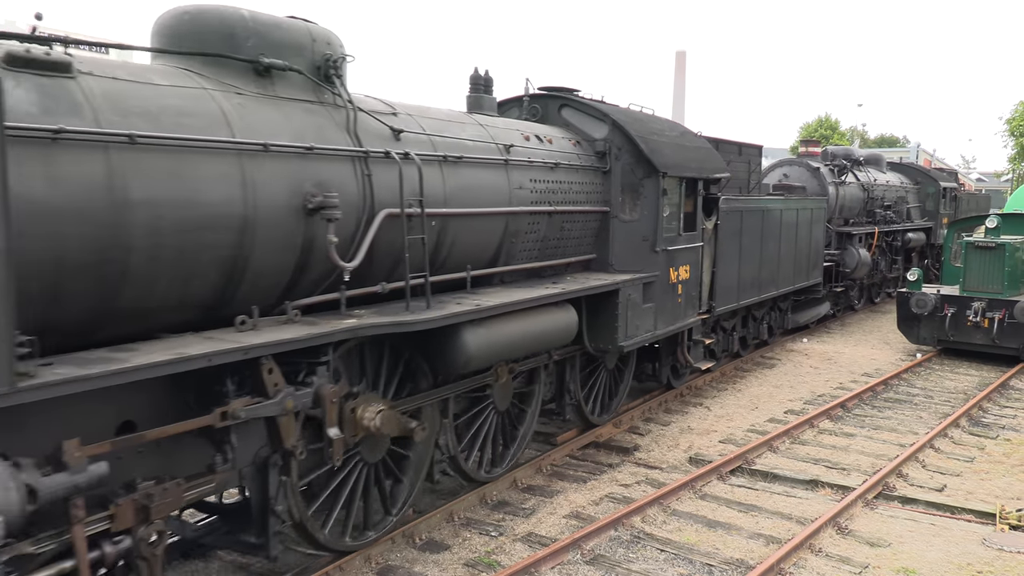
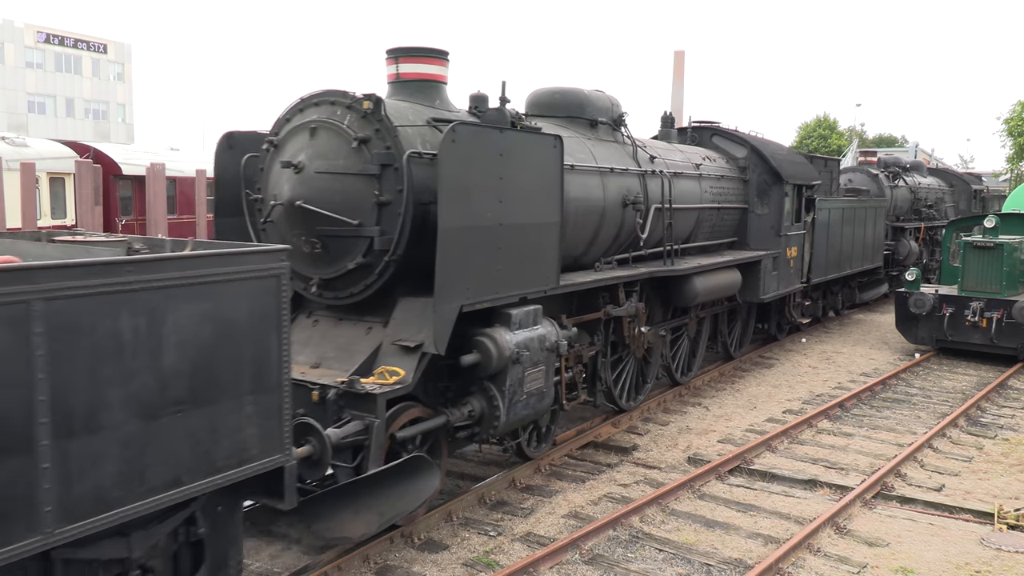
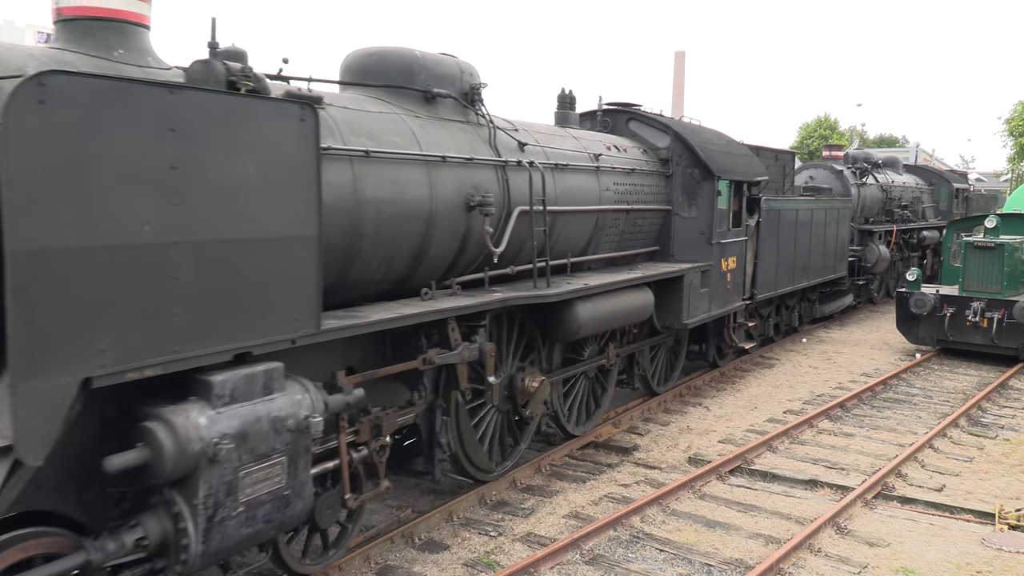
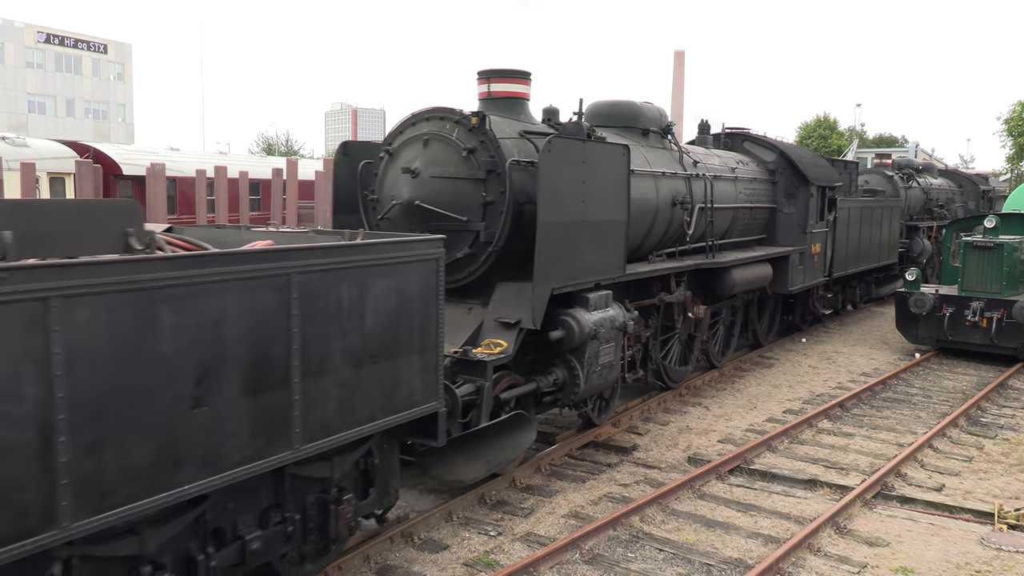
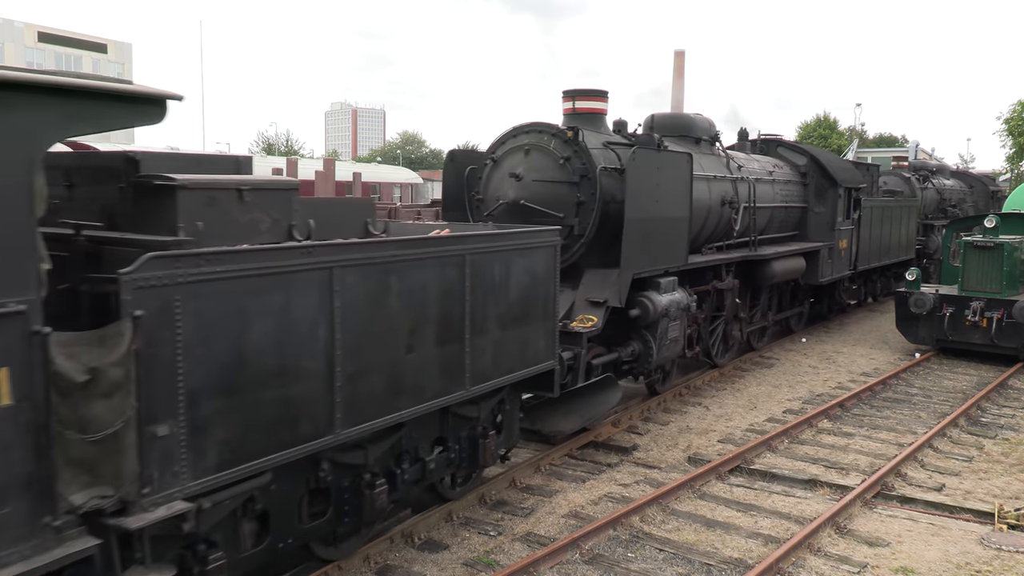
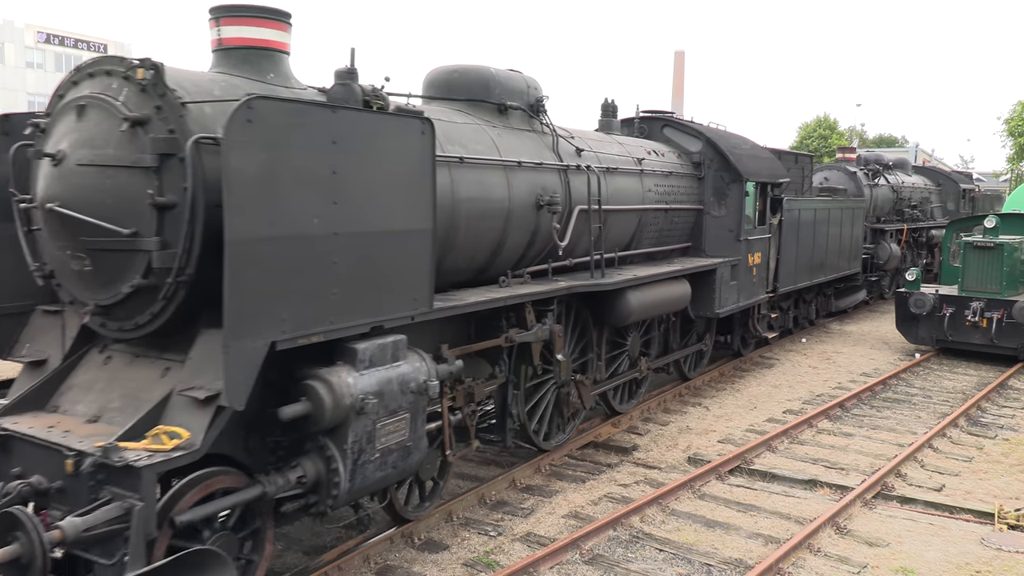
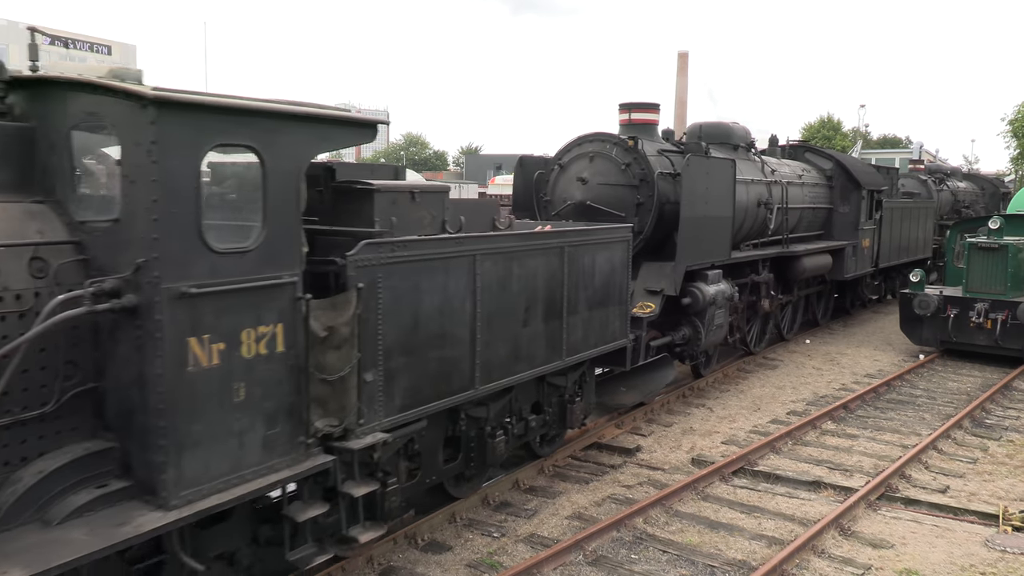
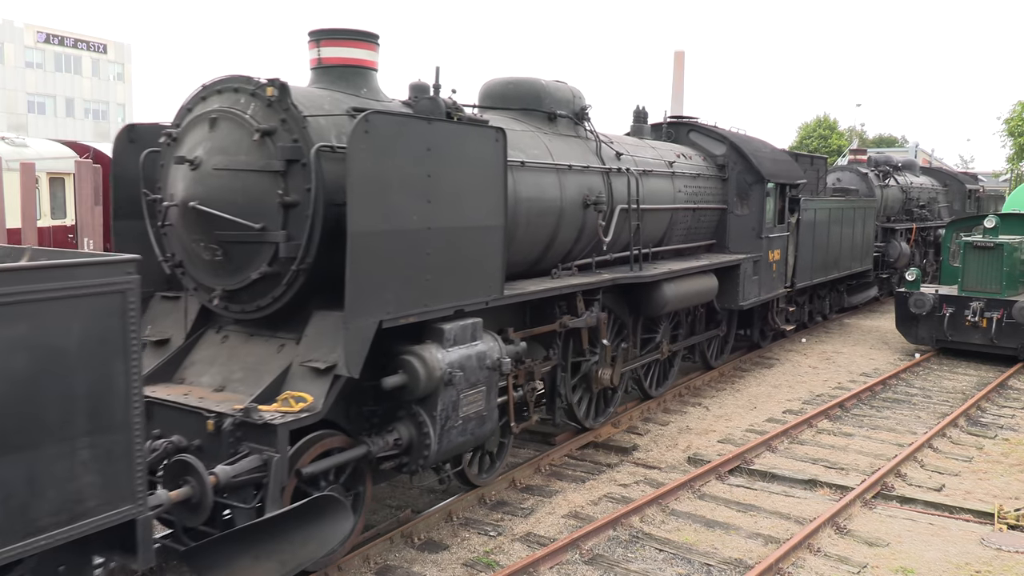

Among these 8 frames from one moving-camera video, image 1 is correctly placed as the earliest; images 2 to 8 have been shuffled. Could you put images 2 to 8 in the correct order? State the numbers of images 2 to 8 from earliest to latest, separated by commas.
3, 6, 8, 2, 4, 5, 7
